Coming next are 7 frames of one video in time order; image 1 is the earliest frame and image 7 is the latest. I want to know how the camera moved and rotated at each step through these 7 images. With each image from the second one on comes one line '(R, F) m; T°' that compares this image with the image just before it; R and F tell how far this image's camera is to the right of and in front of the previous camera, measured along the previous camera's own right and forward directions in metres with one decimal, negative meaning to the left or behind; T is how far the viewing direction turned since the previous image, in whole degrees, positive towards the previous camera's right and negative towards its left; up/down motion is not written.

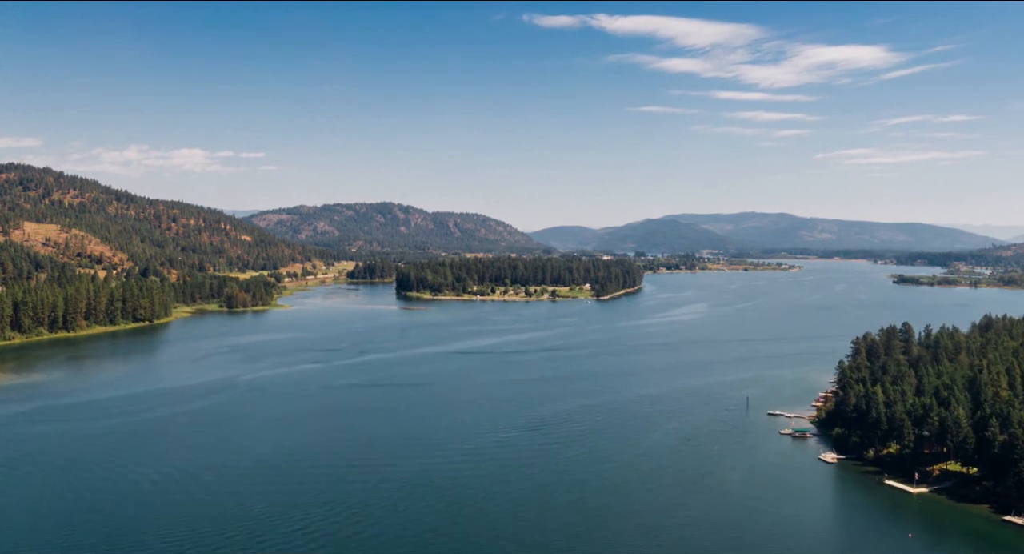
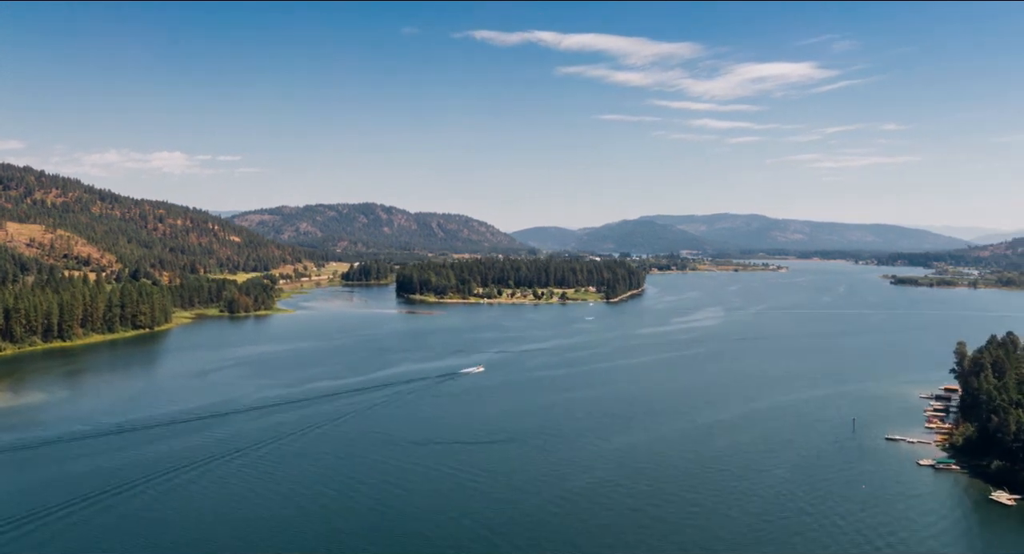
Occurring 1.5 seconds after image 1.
(-2.8, +3.3) m; +1°
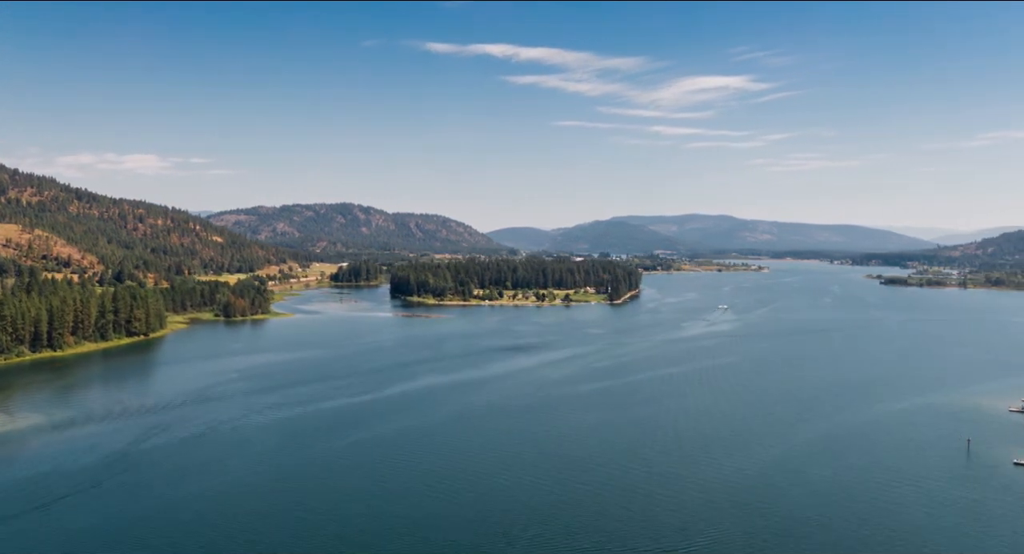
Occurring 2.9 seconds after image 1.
(-2.6, +2.9) m; +1°
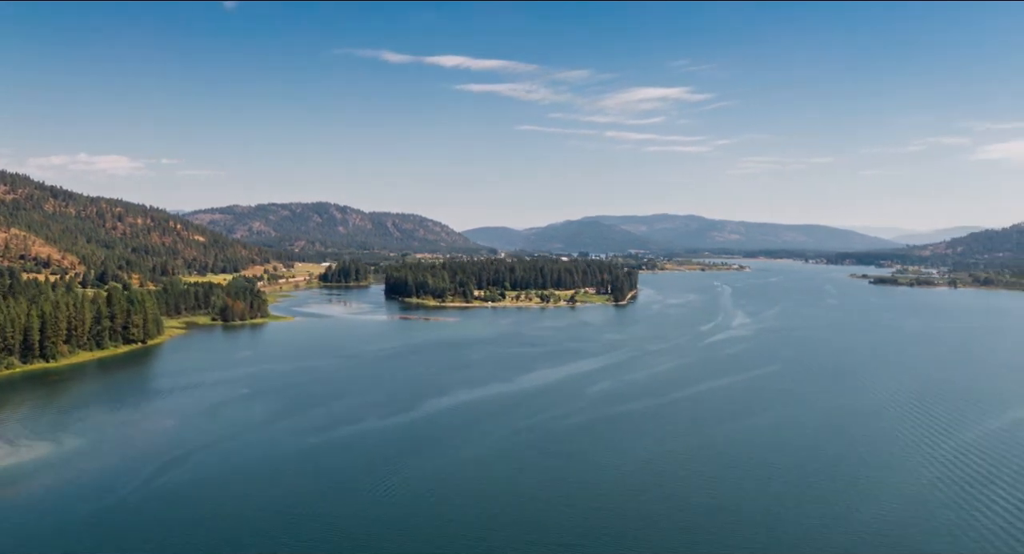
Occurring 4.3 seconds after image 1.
(-2.7, +2.9) m; +2°
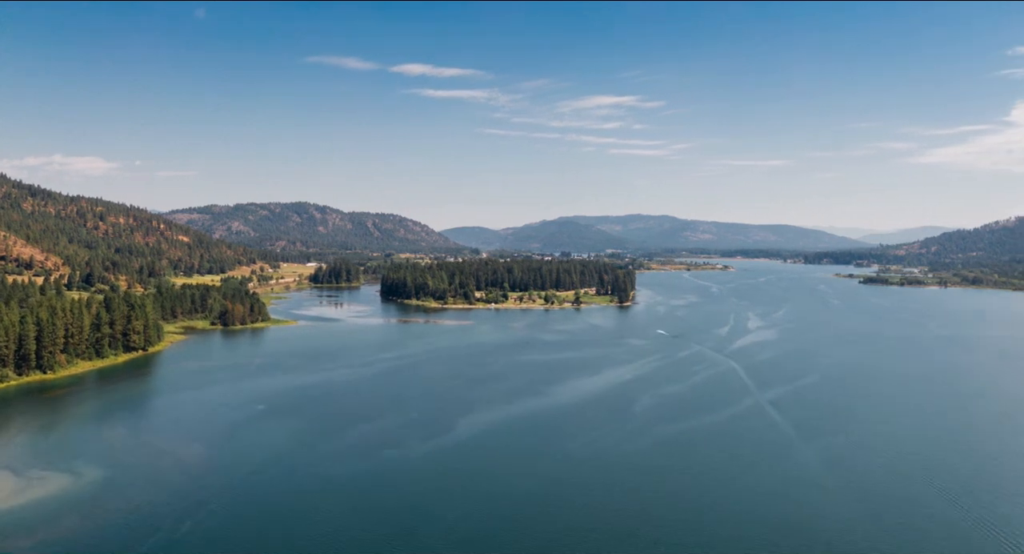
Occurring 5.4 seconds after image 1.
(-2.4, +2.4) m; +1°
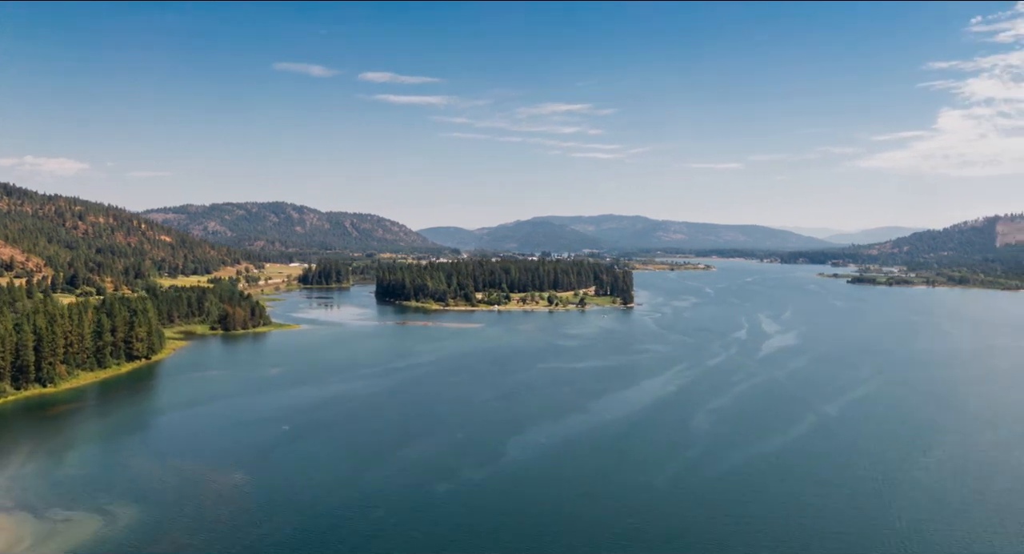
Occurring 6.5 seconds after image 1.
(-2.5, +2.3) m; +1°
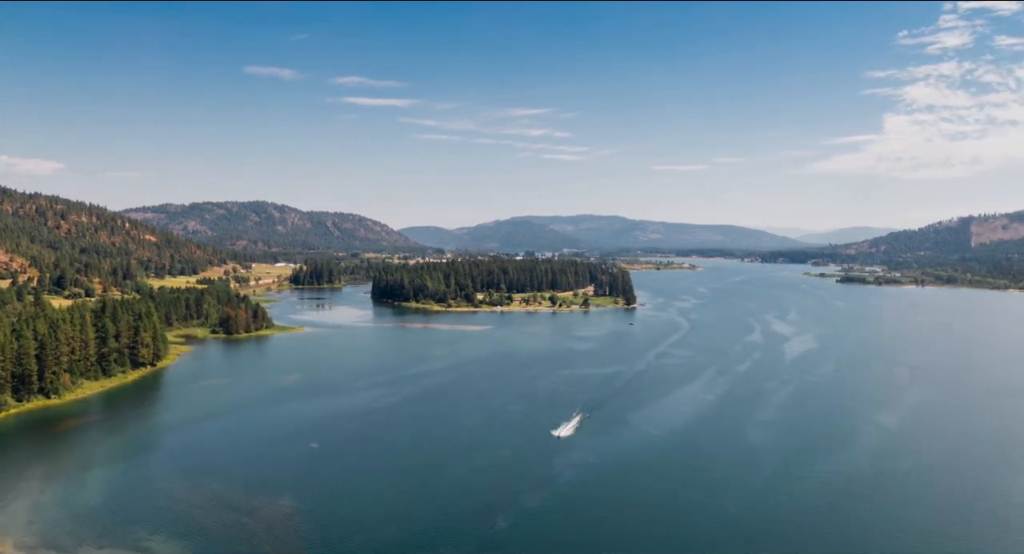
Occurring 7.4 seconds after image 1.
(-2.0, +1.8) m; +1°
